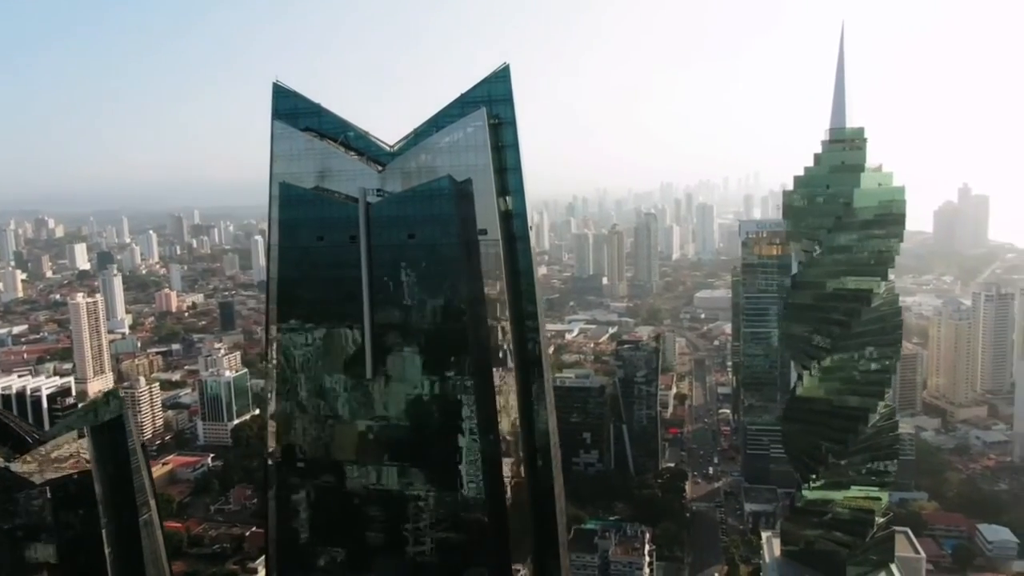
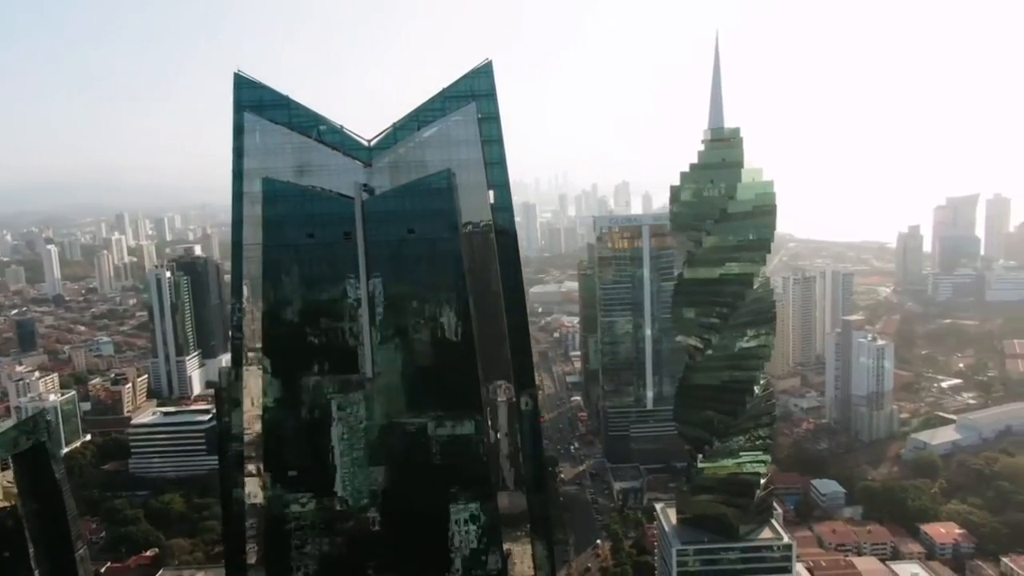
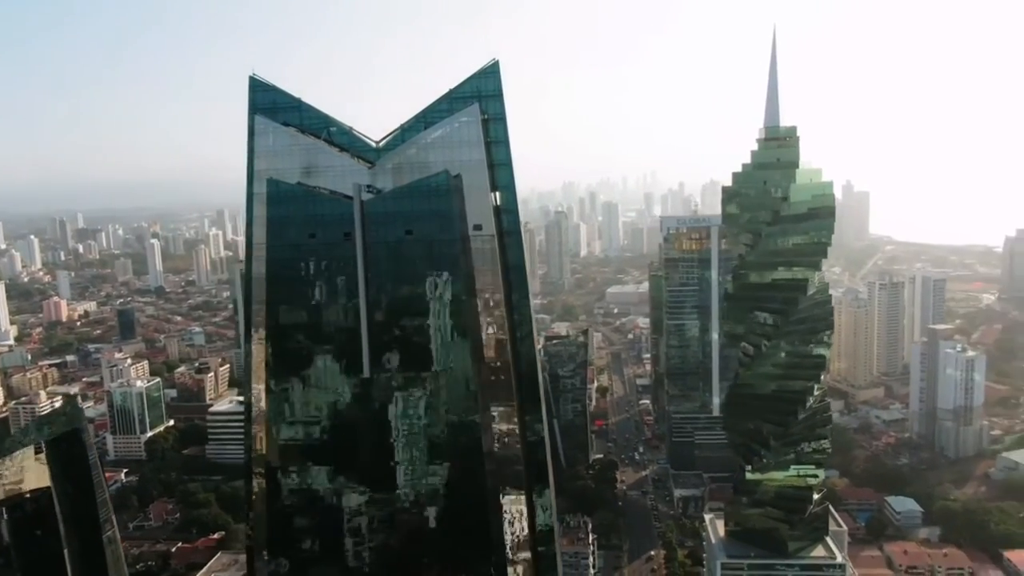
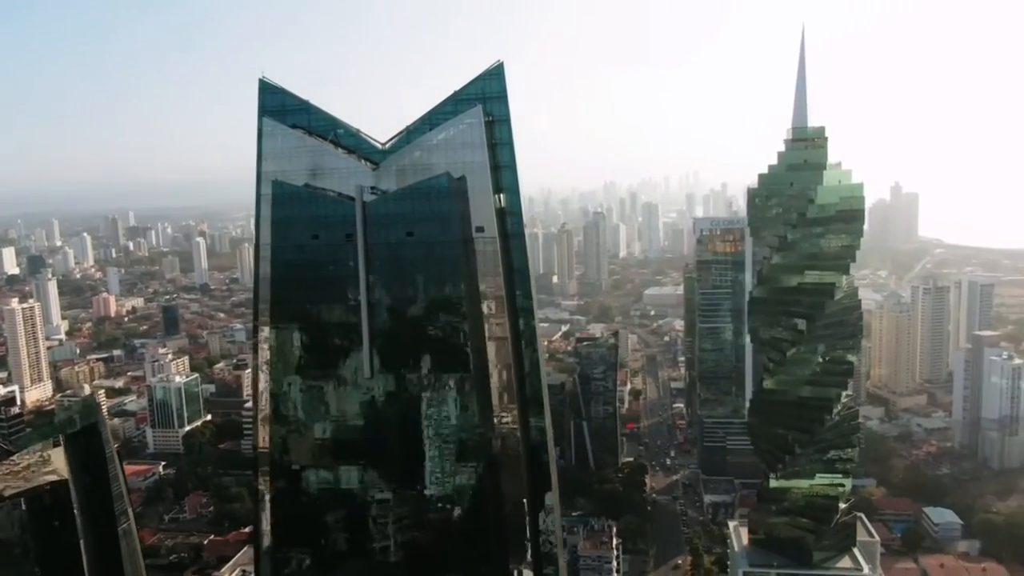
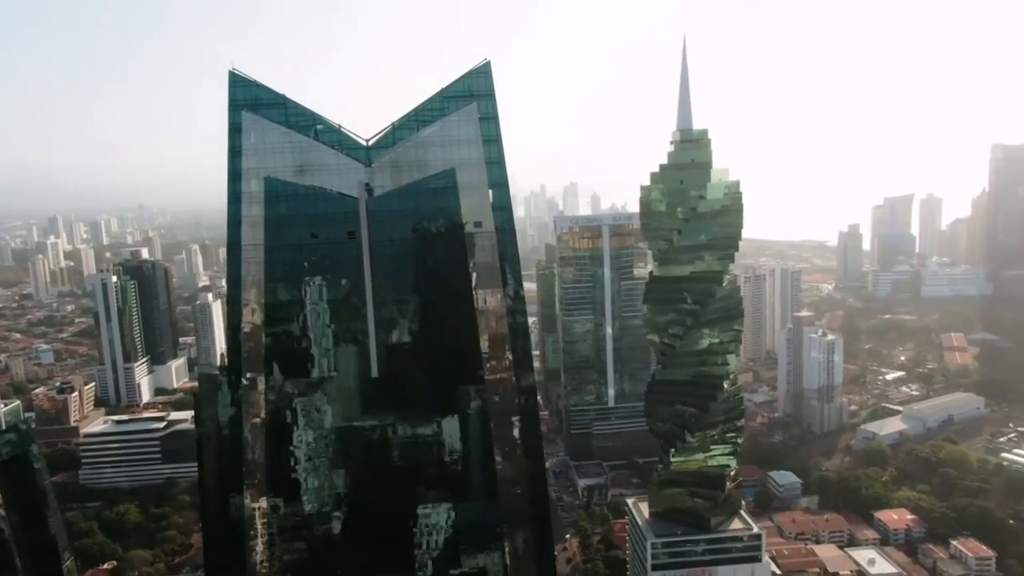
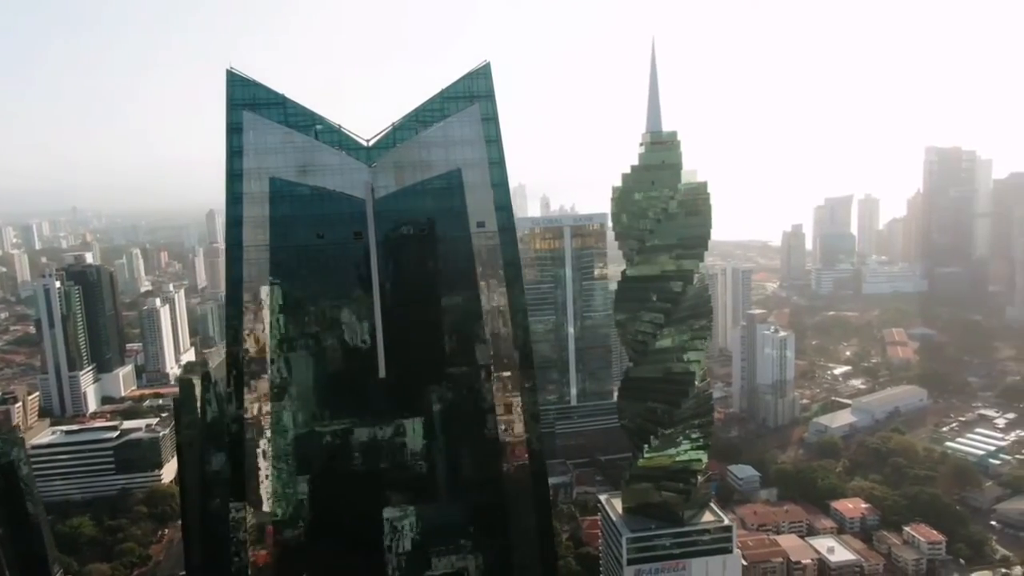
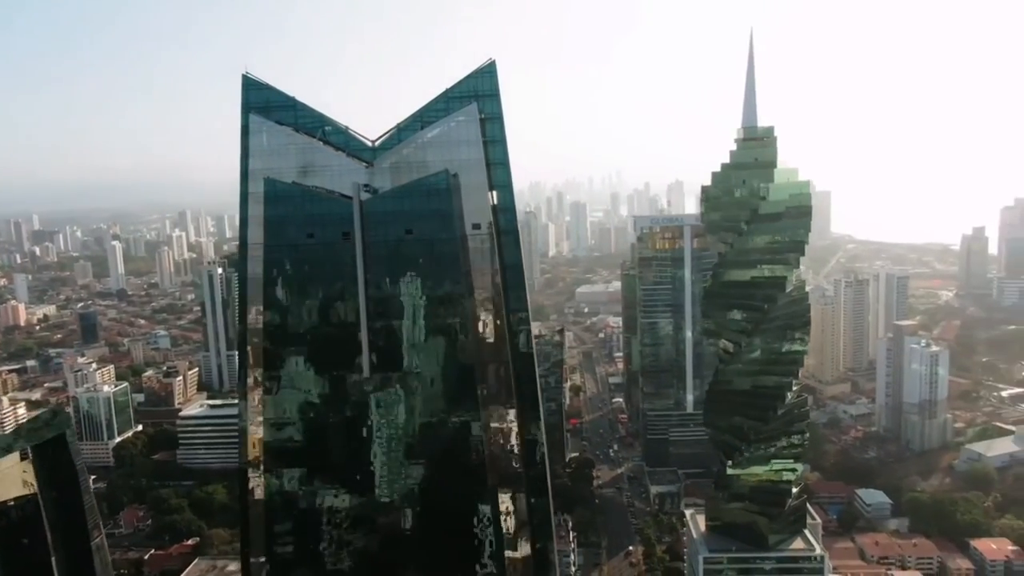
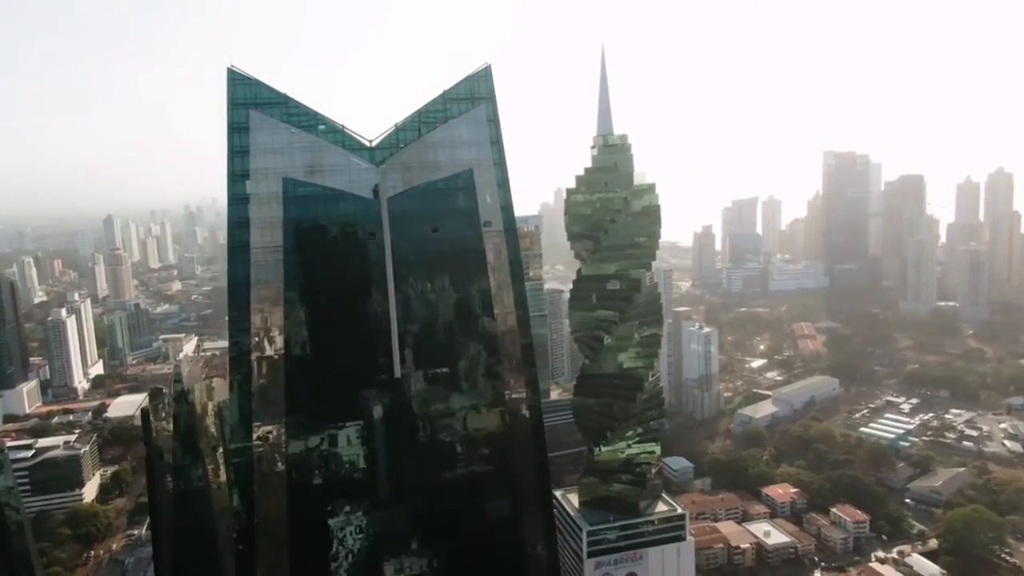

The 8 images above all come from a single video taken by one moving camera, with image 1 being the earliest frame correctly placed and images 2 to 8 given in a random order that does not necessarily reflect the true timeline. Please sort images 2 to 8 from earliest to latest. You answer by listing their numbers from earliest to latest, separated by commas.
4, 3, 7, 2, 5, 6, 8
